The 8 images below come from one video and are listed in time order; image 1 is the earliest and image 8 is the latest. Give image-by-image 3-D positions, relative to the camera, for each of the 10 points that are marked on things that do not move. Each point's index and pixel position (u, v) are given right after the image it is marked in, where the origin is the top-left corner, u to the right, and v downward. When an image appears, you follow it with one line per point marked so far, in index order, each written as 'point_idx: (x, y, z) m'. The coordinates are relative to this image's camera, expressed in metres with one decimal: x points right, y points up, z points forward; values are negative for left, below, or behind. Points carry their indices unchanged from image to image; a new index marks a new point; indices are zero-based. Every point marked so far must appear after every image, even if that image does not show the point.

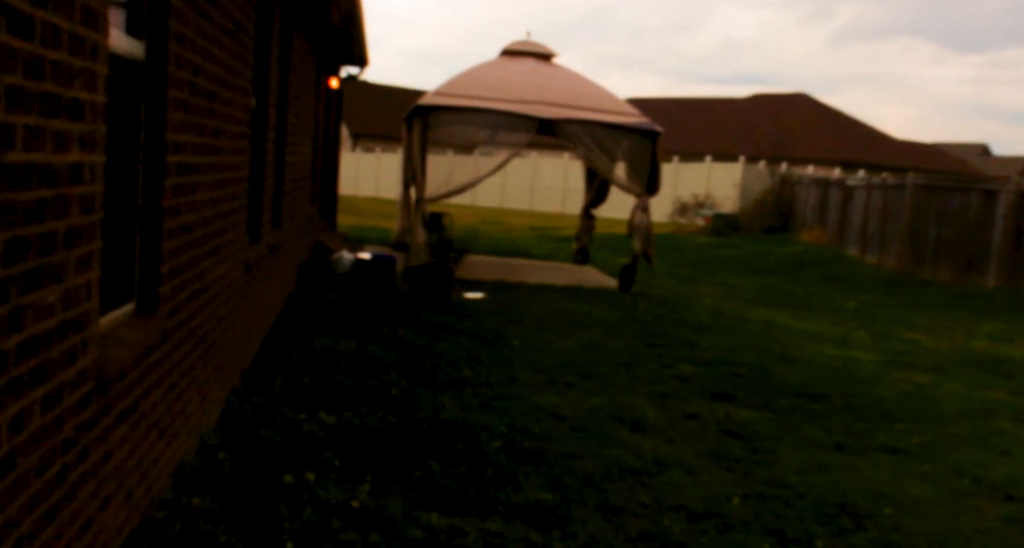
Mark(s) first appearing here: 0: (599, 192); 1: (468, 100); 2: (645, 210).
0: (+1.6, +1.5, +17.0) m
1: (-0.6, +2.5, +13.3) m
2: (+2.0, +0.9, +13.5) m
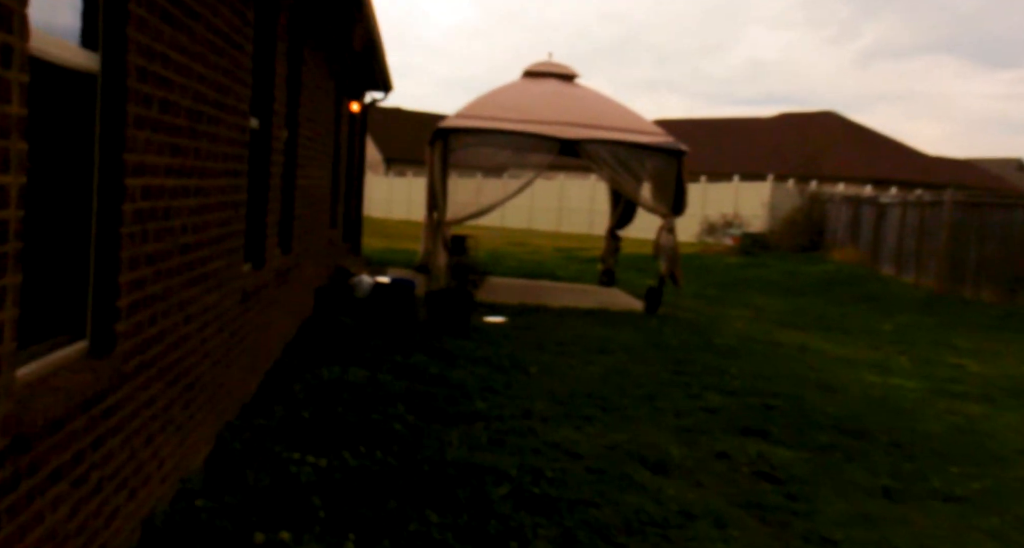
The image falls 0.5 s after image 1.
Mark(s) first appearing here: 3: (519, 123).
0: (+2.0, +1.1, +16.6) m
1: (-0.3, +2.1, +12.9) m
2: (+2.3, +0.6, +13.1) m
3: (+0.1, +2.1, +13.0) m
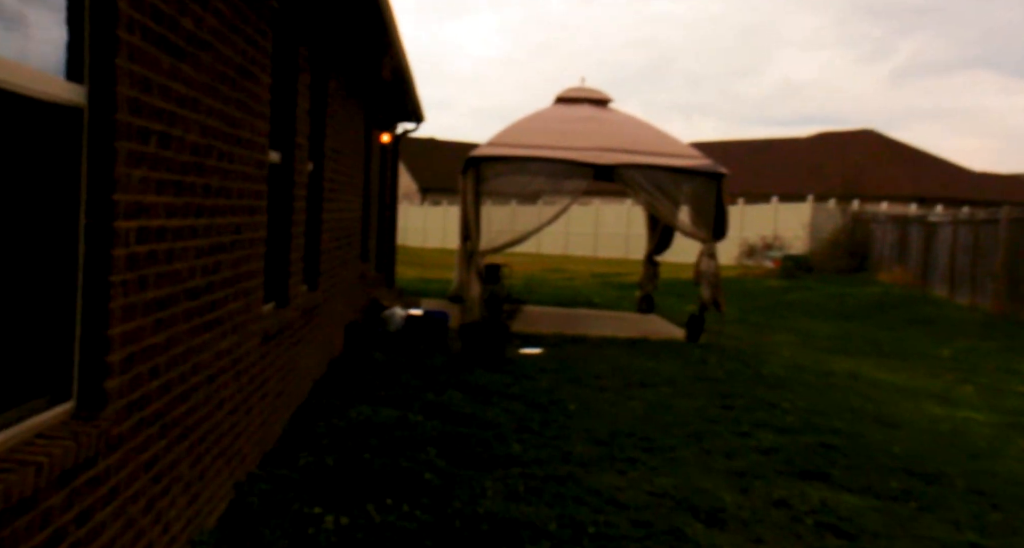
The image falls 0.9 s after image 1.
0: (+2.6, +0.6, +16.2) m
1: (+0.1, +1.7, +12.7) m
2: (+2.7, +0.2, +12.6) m
3: (+0.6, +1.7, +12.7) m
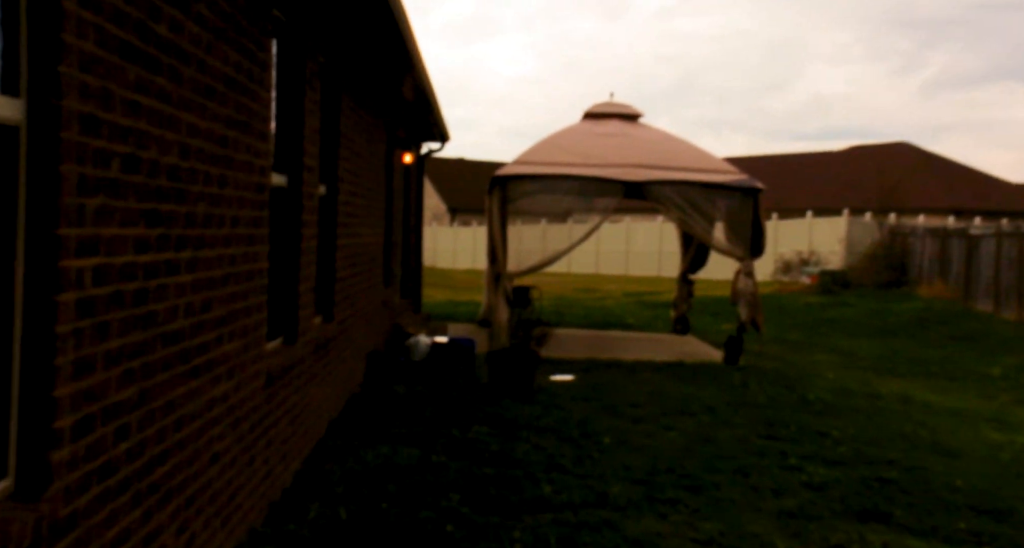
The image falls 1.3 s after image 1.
0: (+3.1, +0.3, +15.6) m
1: (+0.5, +1.4, +12.2) m
2: (+3.1, 0.0, +12.1) m
3: (+0.9, +1.4, +12.2) m
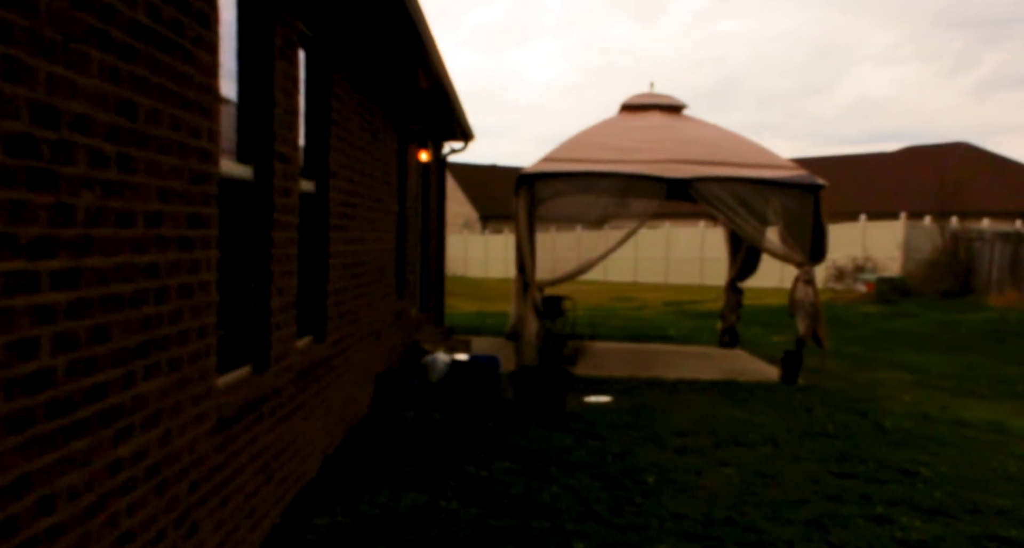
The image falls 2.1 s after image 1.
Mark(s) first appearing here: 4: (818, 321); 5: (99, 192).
0: (+3.6, +0.2, +14.4) m
1: (+0.9, +1.3, +11.1) m
2: (+3.5, -0.1, +10.8) m
3: (+1.3, +1.3, +11.1) m
4: (+3.6, -0.6, +10.9) m
5: (-1.2, +0.2, +2.8) m
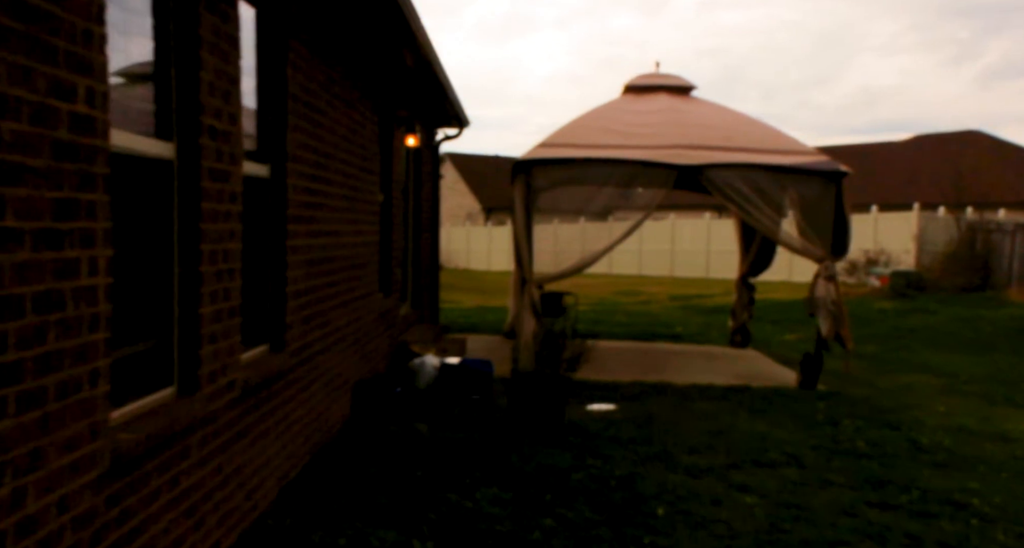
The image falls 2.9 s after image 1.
0: (+3.6, +0.3, +13.5) m
1: (+0.8, +1.4, +10.2) m
2: (+3.4, -0.1, +9.9) m
3: (+1.2, +1.4, +10.2) m
4: (+3.6, -0.5, +10.1) m
5: (-1.3, +0.2, +2.0) m
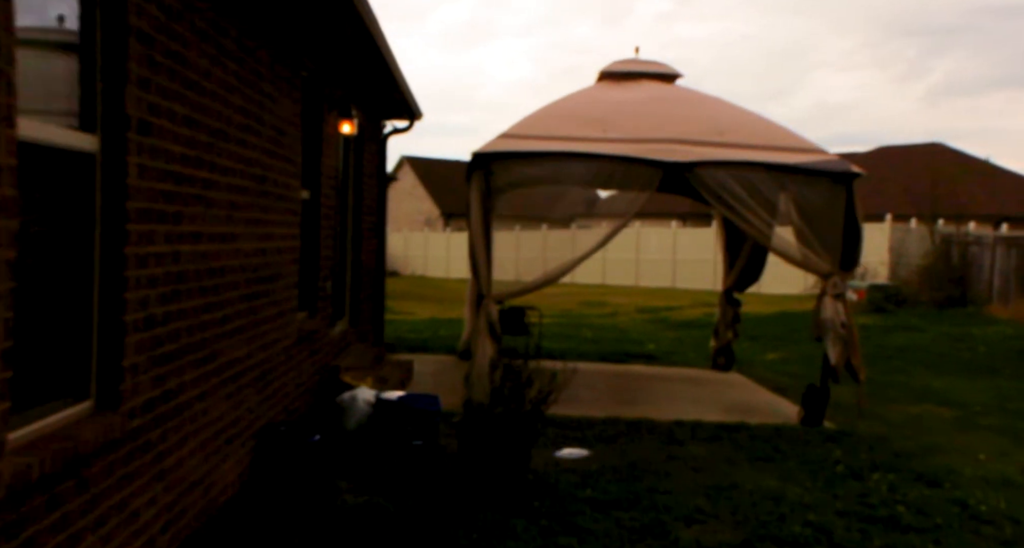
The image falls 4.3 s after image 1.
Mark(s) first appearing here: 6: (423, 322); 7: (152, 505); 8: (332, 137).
0: (+3.0, +0.1, +12.0) m
1: (+0.4, +1.2, +8.7) m
2: (+3.0, -0.2, +8.5) m
3: (+0.8, +1.2, +8.7) m
4: (+3.1, -0.7, +8.6) m
5: (-1.4, +0.2, +0.3) m
6: (-1.8, -1.0, +18.6) m
7: (-1.5, -1.0, +3.9) m
8: (-1.6, +1.2, +8.0) m
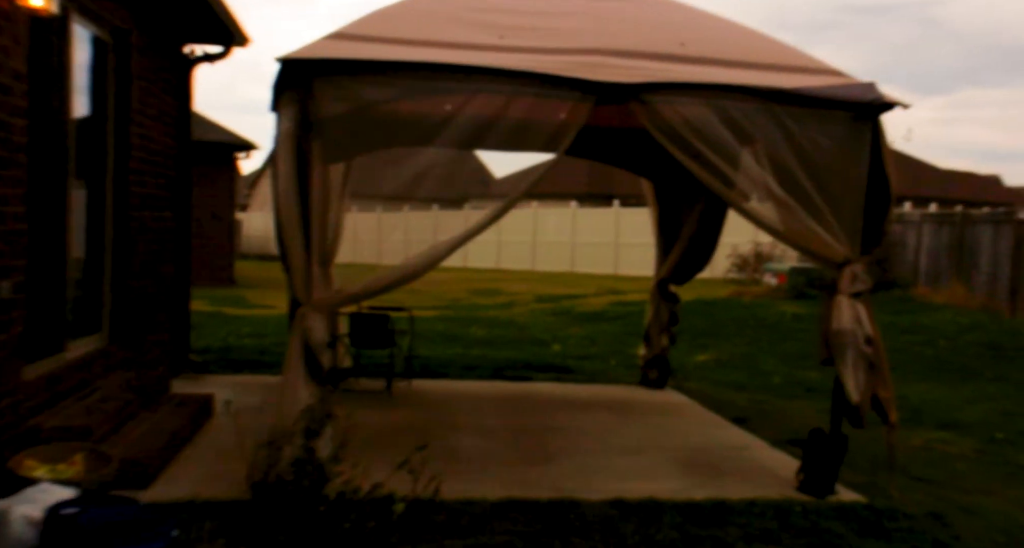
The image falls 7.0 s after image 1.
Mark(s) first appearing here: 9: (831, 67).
0: (+1.7, +0.2, +9.0) m
1: (-0.6, +1.3, +5.4) m
2: (+2.1, -0.1, +5.5) m
3: (-0.1, +1.3, +5.4) m
4: (+2.2, -0.6, +5.7) m
5: (-1.4, +0.1, -3.1) m
6: (-3.9, -0.8, +15.0) m
7: (-1.9, -1.0, +0.4) m
8: (-2.4, +1.2, +4.5) m
9: (+1.9, +1.3, +5.8) m
